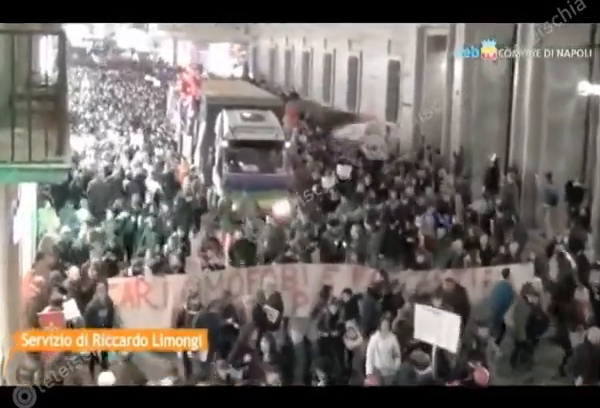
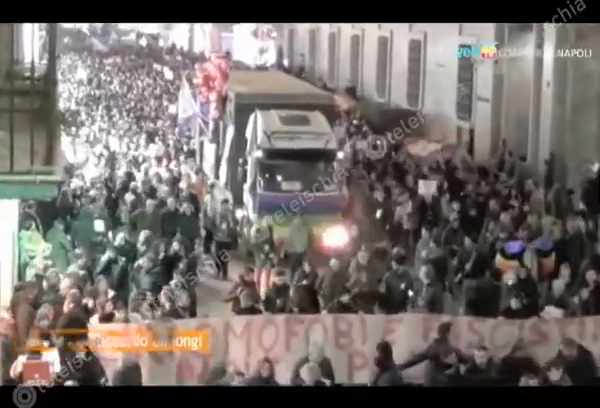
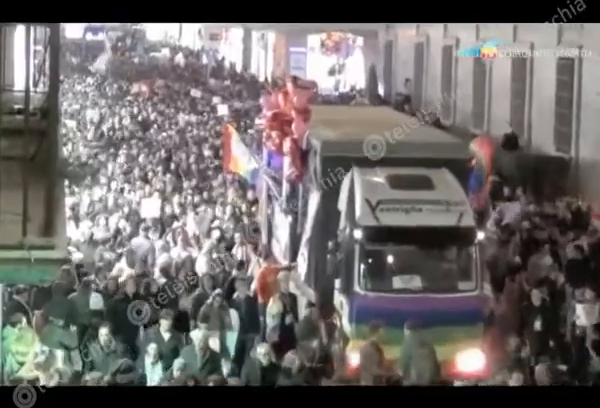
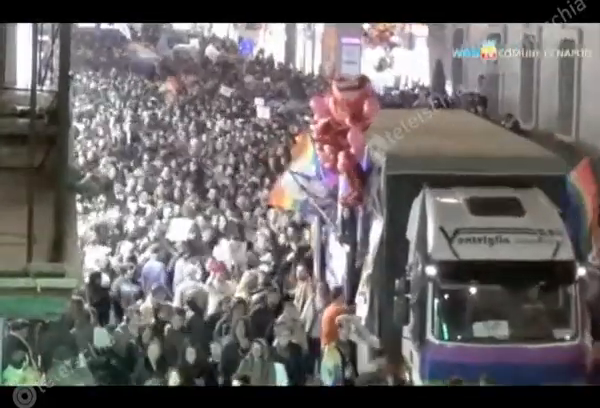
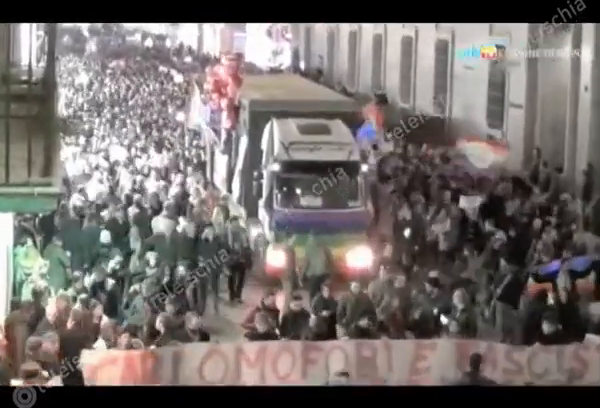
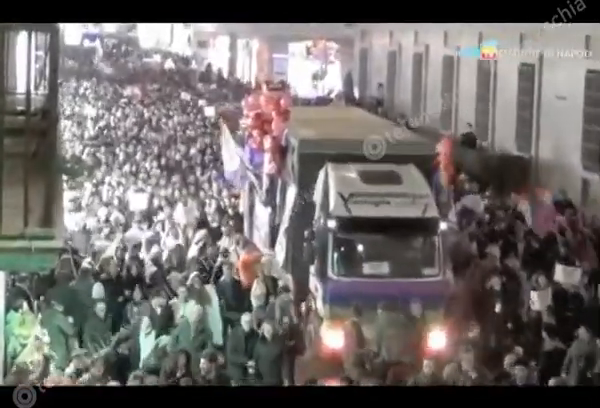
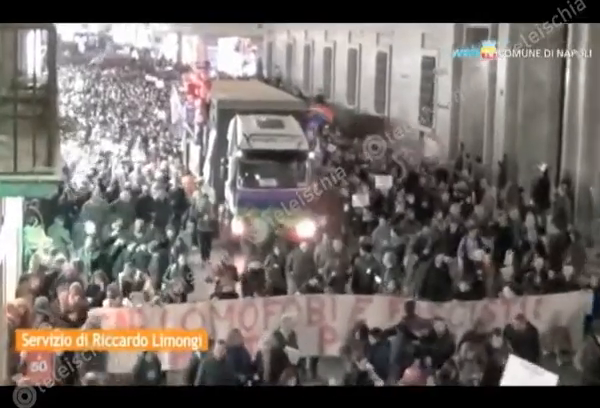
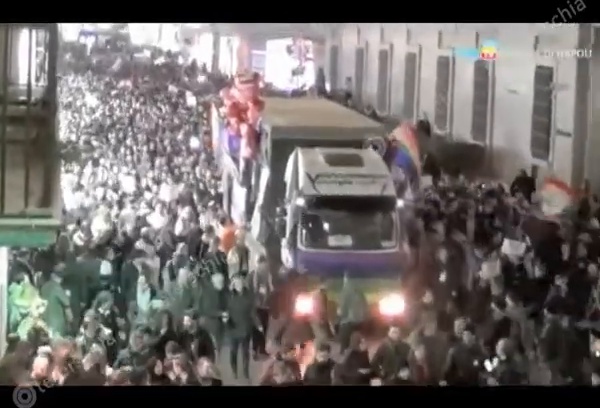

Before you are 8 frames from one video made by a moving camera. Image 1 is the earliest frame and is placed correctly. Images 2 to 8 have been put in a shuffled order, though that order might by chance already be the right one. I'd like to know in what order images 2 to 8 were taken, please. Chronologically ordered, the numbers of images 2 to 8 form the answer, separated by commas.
7, 2, 5, 8, 6, 3, 4
